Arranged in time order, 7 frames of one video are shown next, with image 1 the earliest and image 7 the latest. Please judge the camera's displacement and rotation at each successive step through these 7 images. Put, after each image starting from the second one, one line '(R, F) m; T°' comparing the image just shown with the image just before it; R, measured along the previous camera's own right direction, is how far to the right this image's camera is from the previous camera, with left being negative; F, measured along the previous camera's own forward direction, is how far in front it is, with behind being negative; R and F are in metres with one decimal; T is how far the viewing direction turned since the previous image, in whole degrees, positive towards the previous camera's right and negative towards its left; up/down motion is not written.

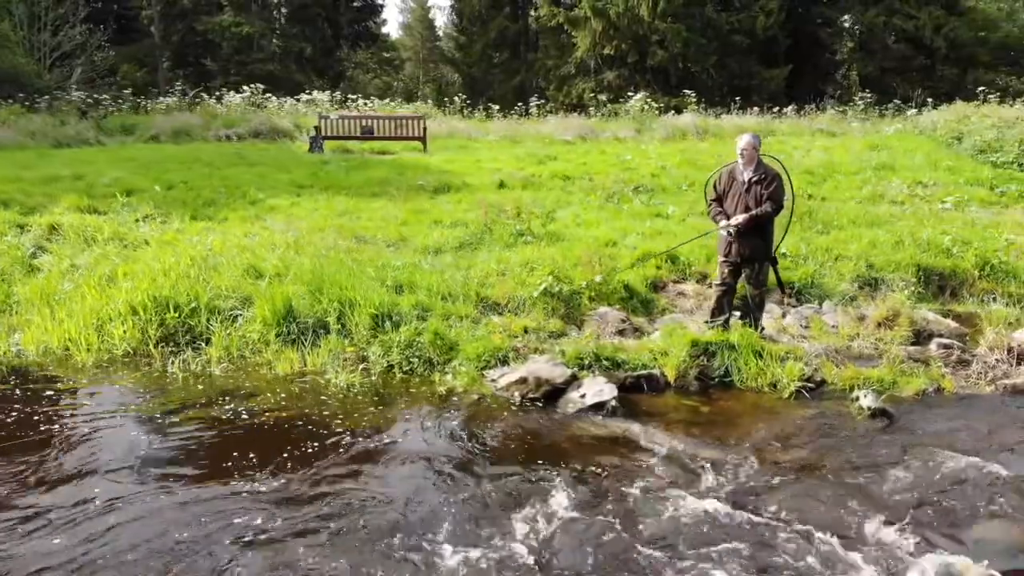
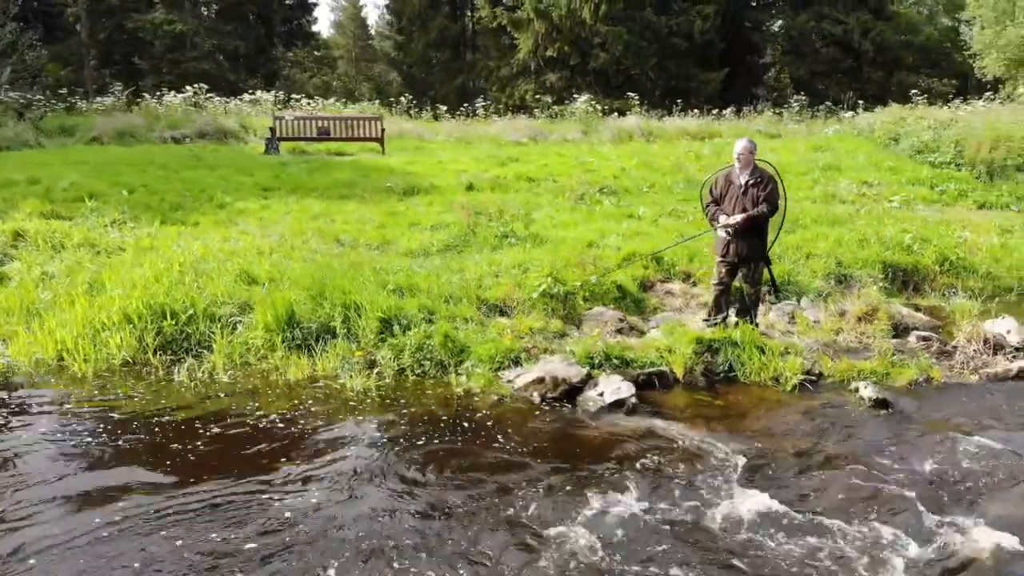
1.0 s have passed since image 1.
(-0.9, -0.1) m; +5°
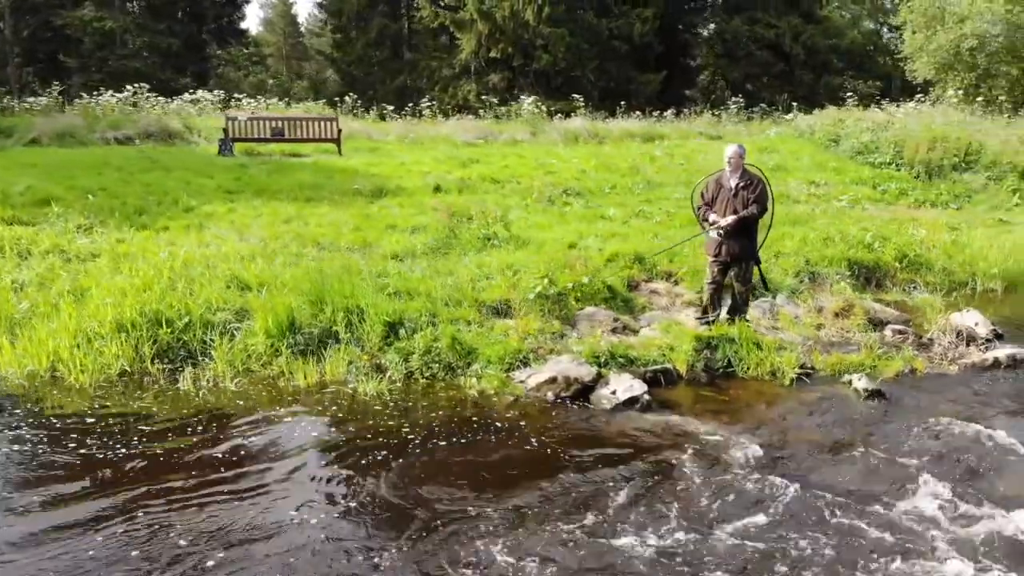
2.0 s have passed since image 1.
(-0.9, -0.1) m; +5°
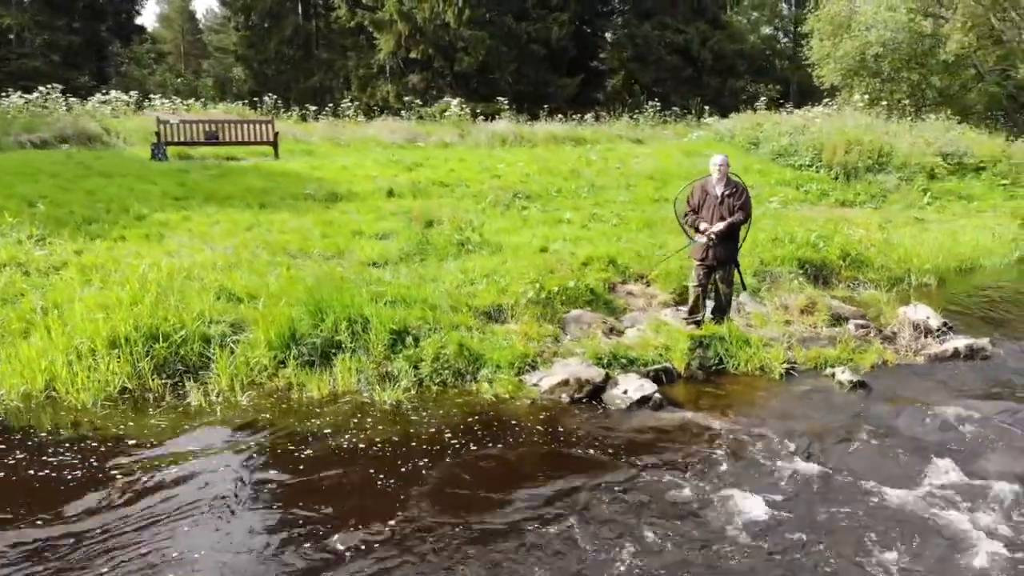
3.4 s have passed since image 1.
(-1.2, -0.2) m; +7°
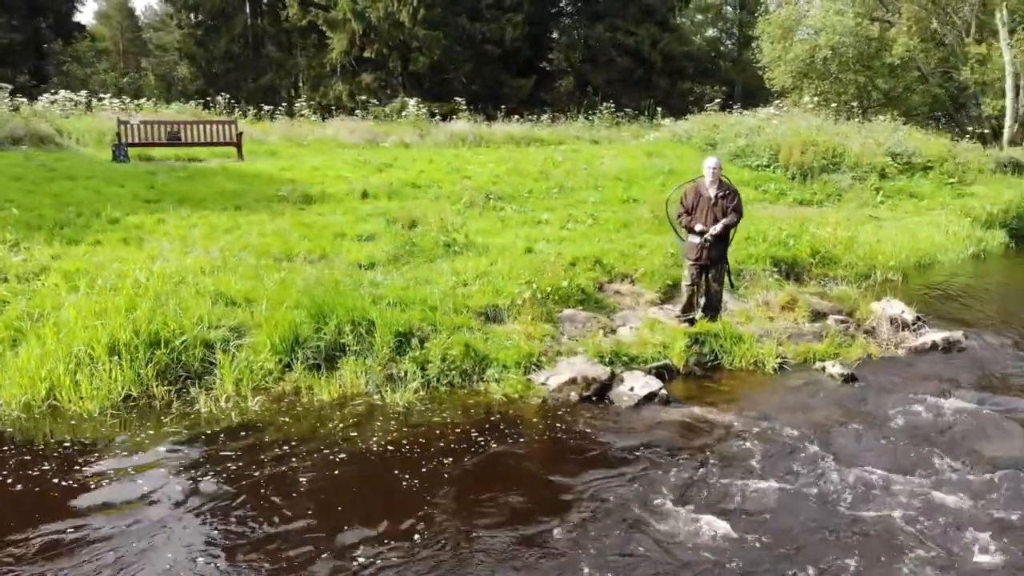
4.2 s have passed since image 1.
(-0.7, -0.1) m; +4°
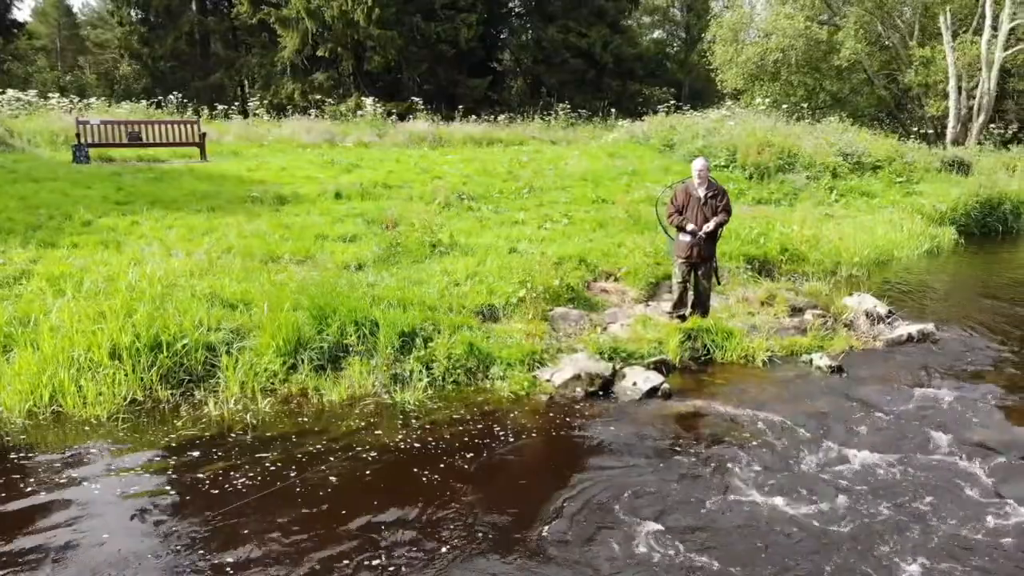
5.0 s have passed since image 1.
(-0.7, -0.1) m; +4°
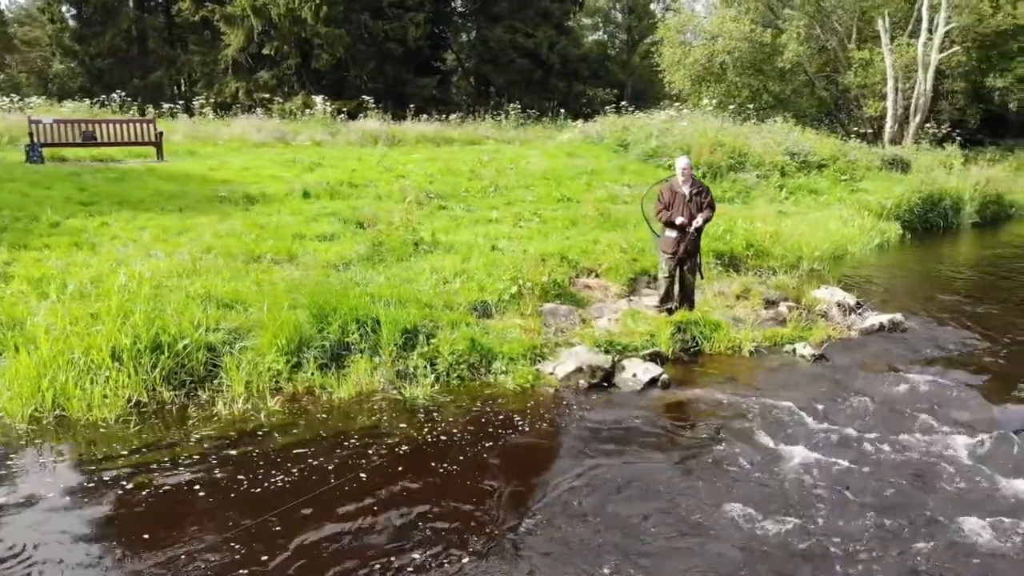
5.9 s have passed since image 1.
(-0.8, -0.1) m; +5°
